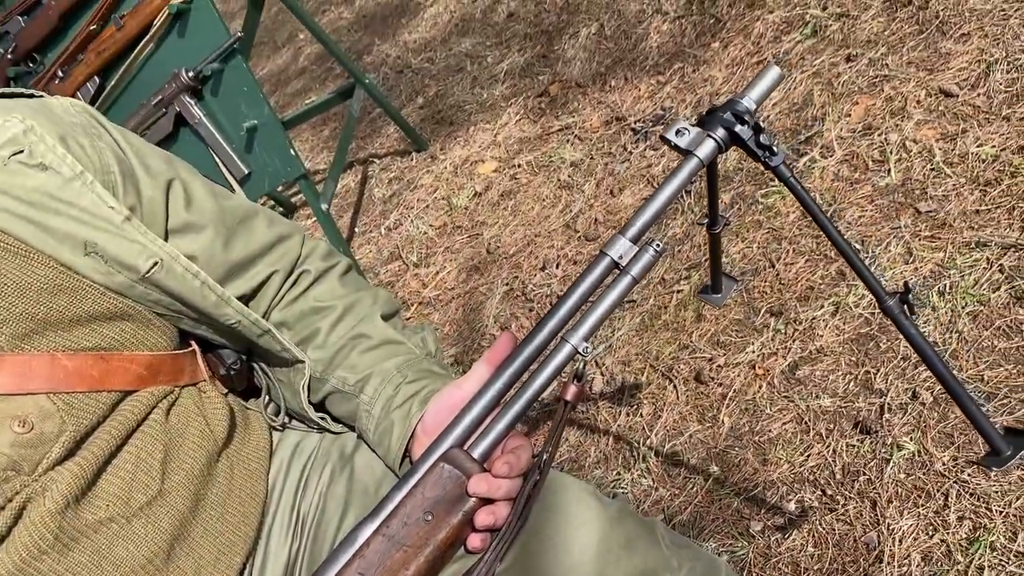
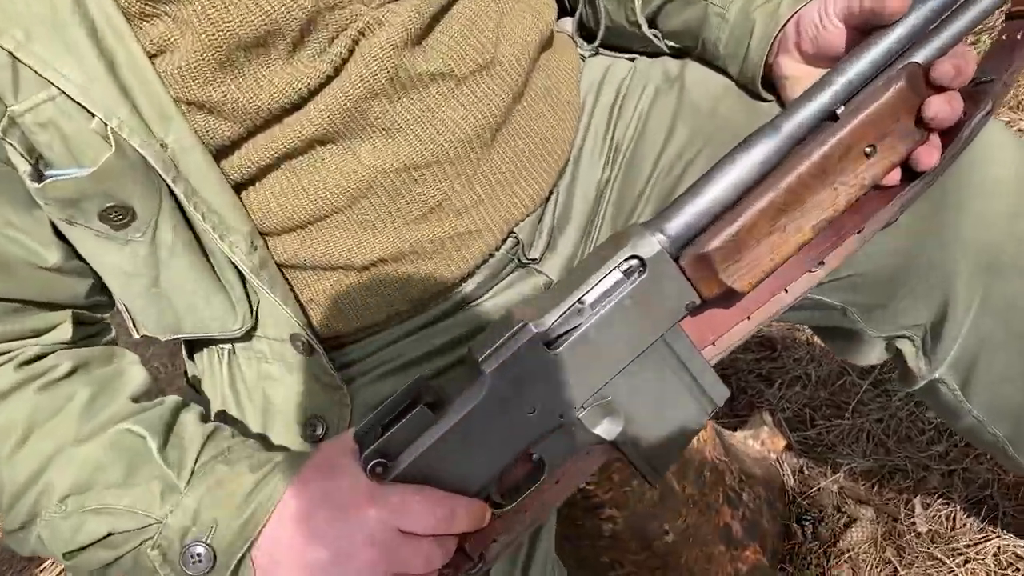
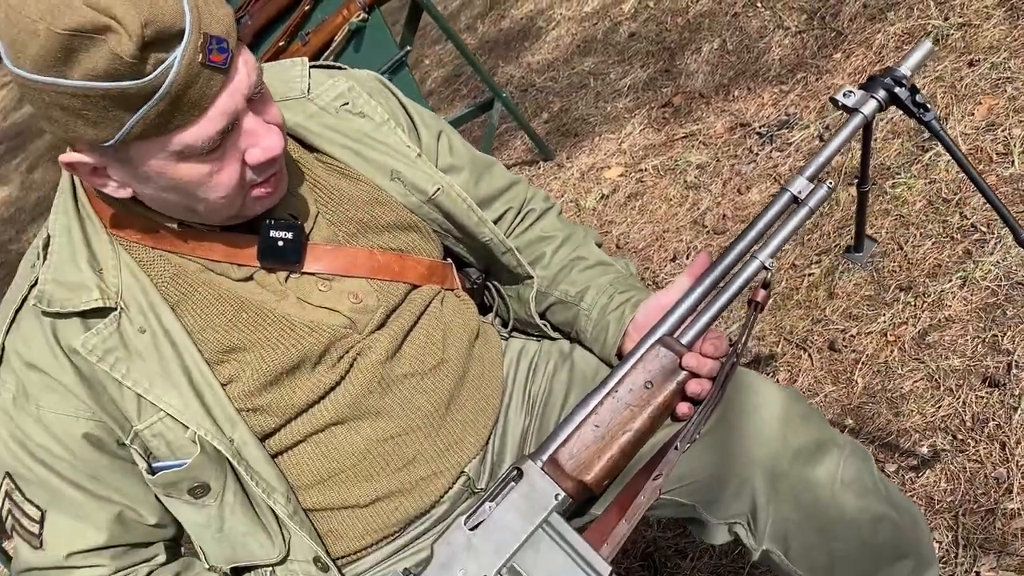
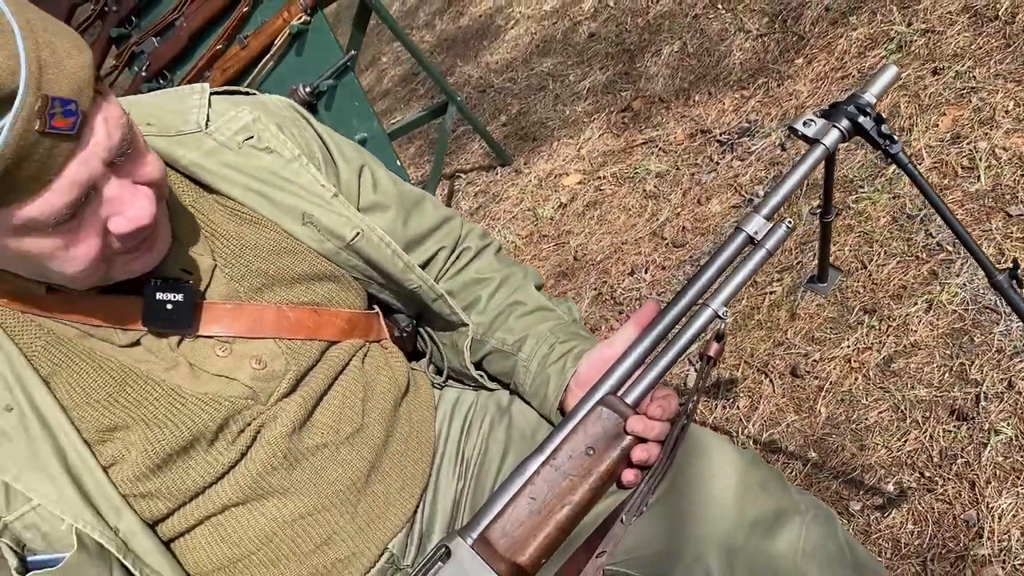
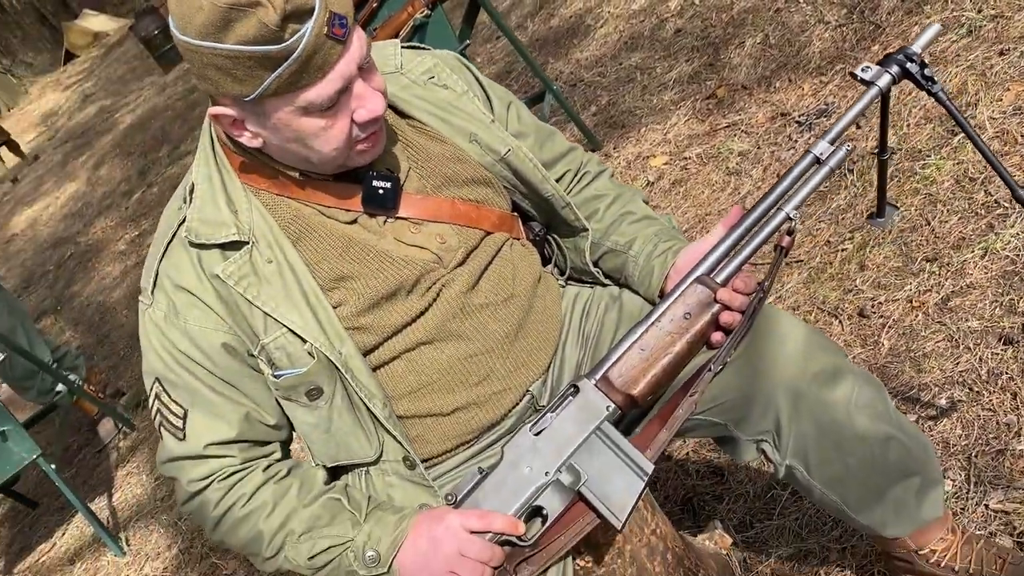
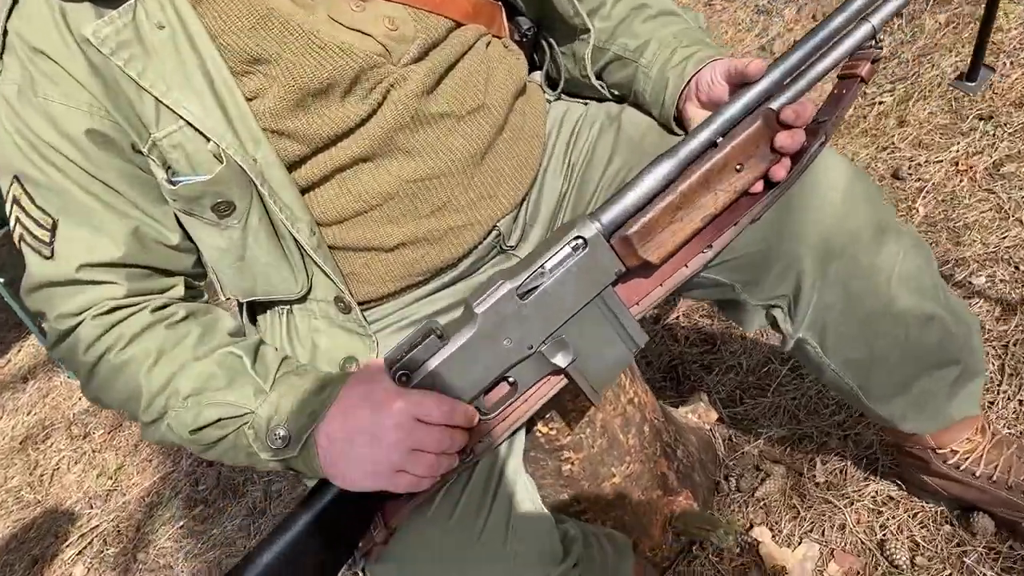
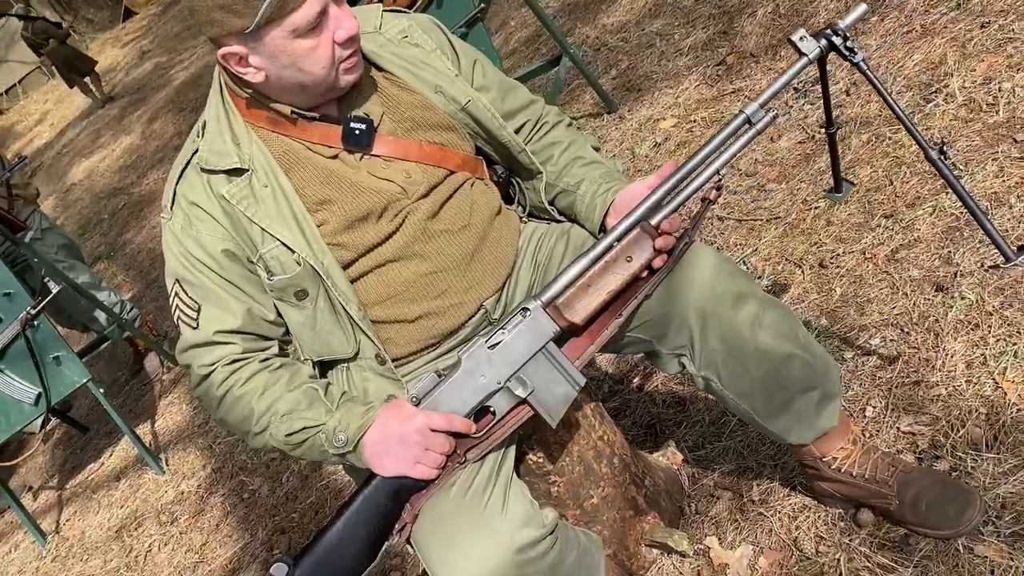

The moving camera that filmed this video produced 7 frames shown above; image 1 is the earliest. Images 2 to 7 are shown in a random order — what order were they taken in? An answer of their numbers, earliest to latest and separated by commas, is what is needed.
4, 3, 5, 7, 6, 2
